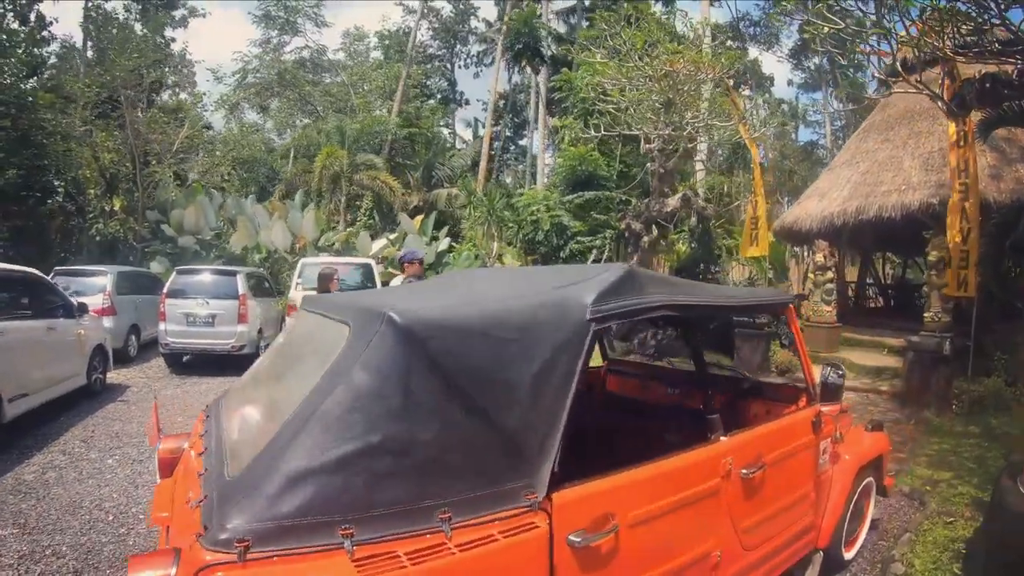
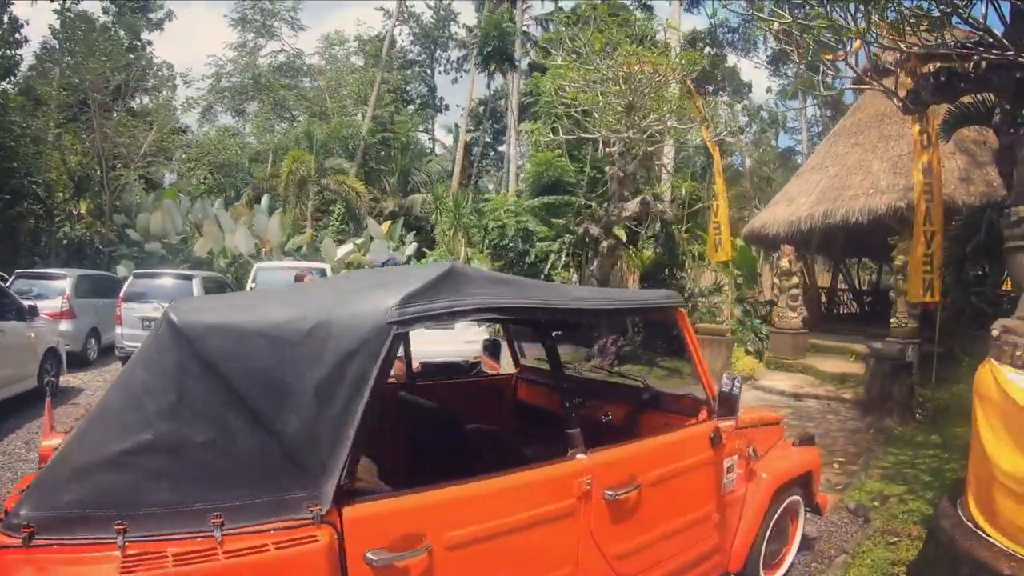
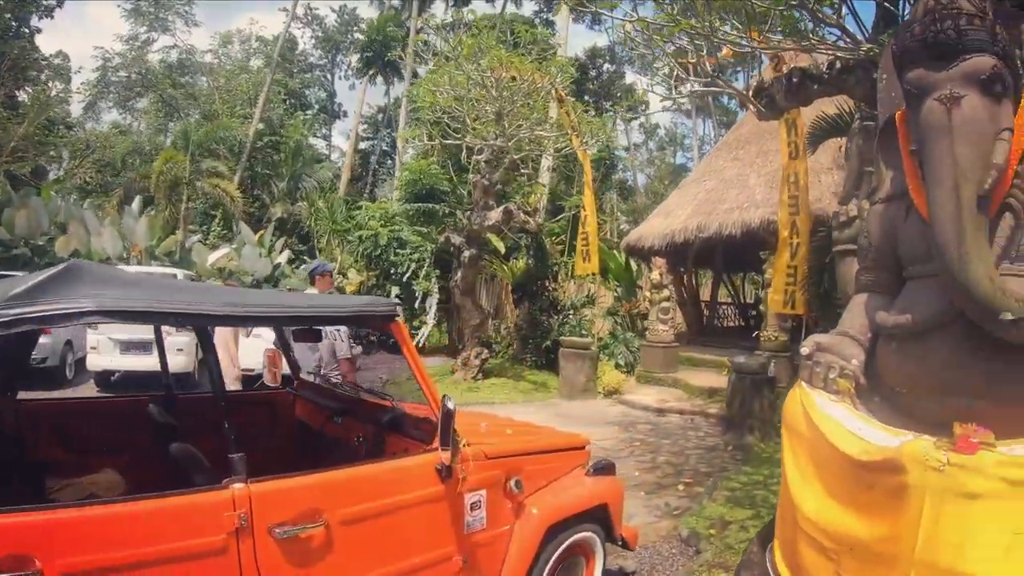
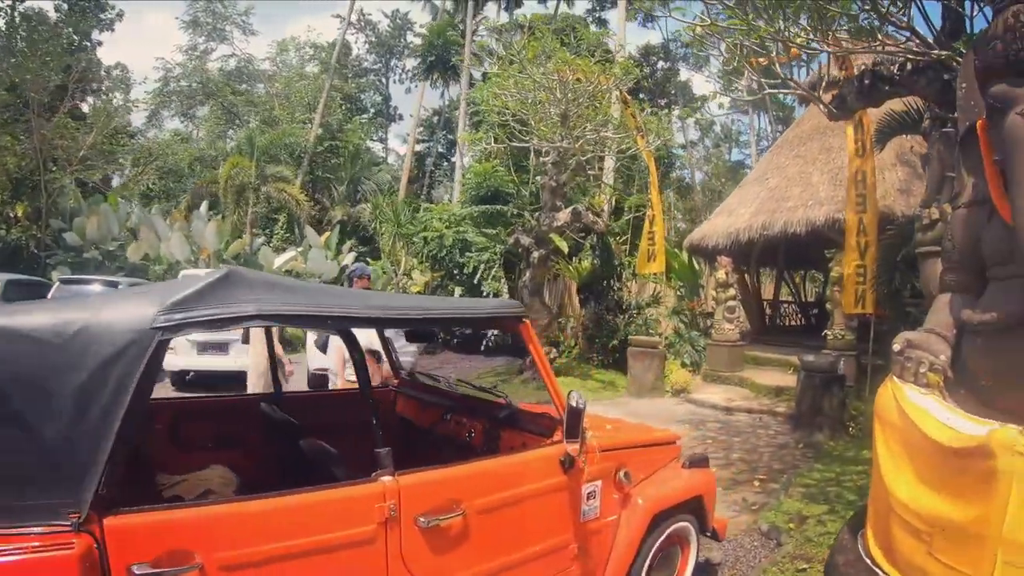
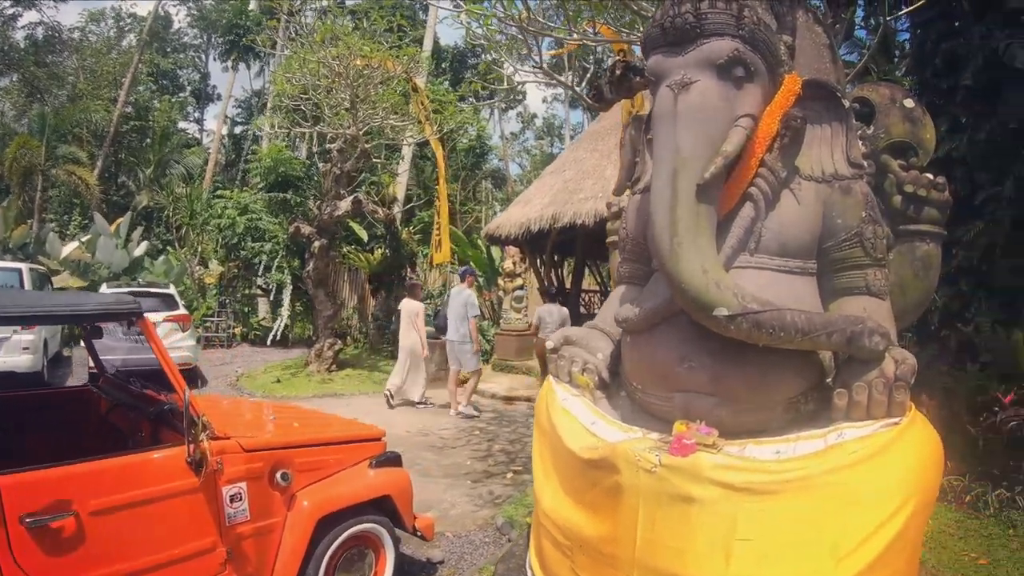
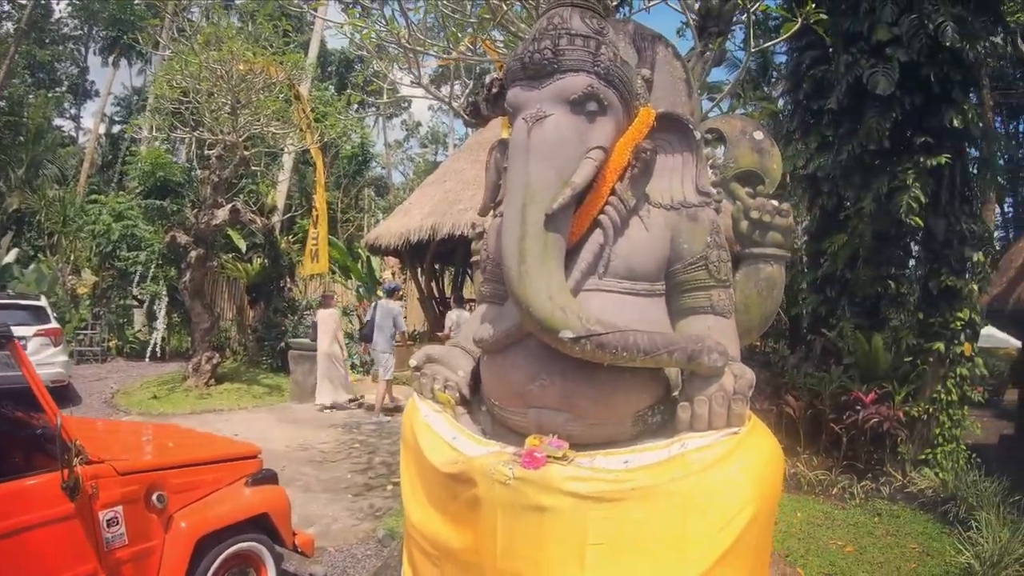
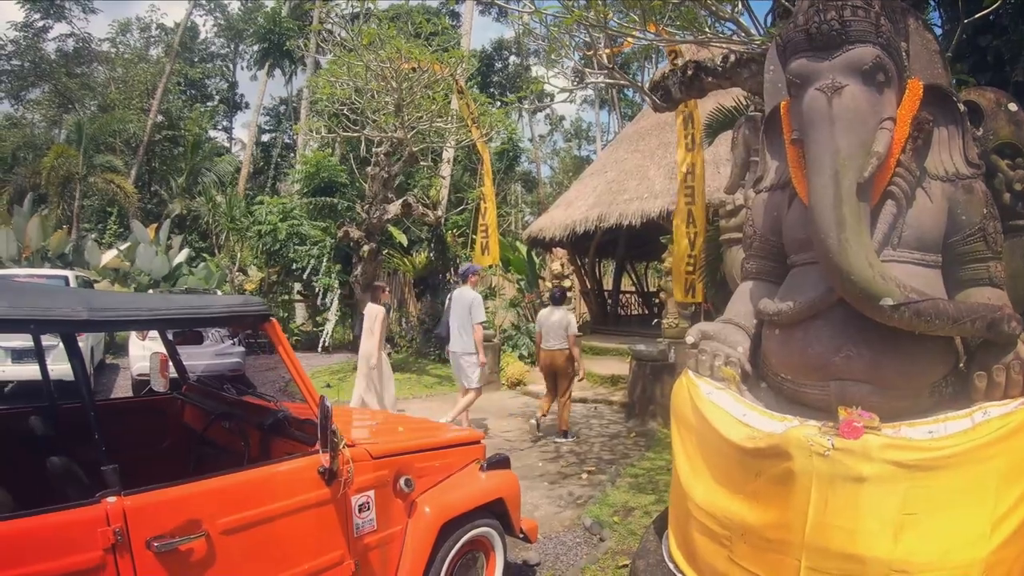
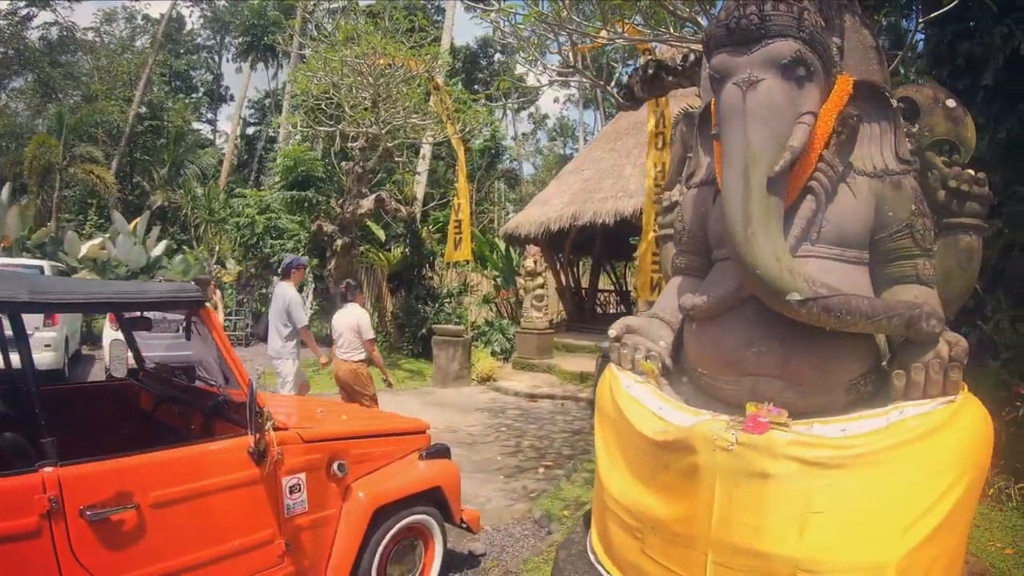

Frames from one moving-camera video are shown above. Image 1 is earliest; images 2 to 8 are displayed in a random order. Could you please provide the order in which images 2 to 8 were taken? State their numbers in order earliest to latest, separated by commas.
2, 4, 3, 8, 7, 5, 6
